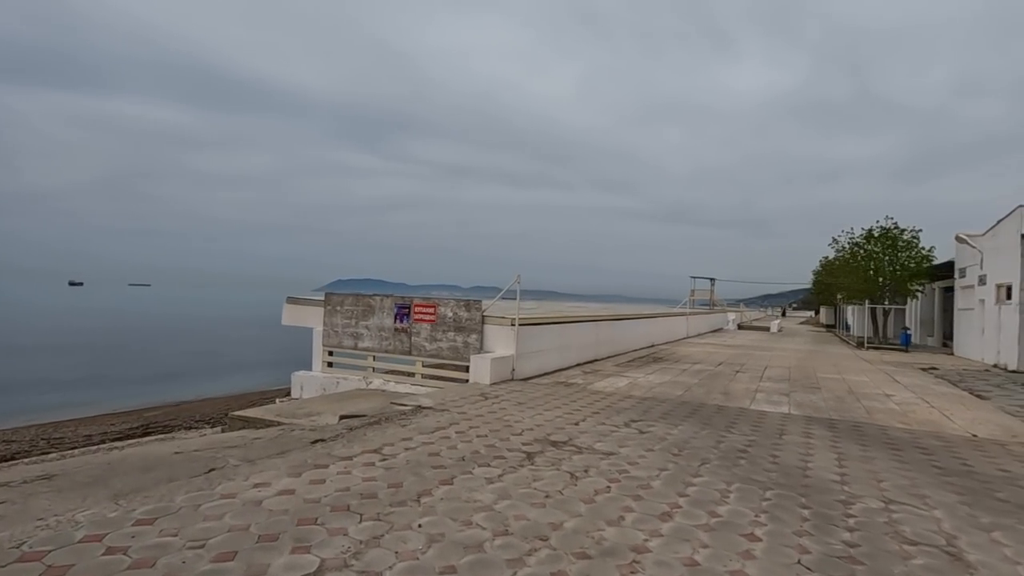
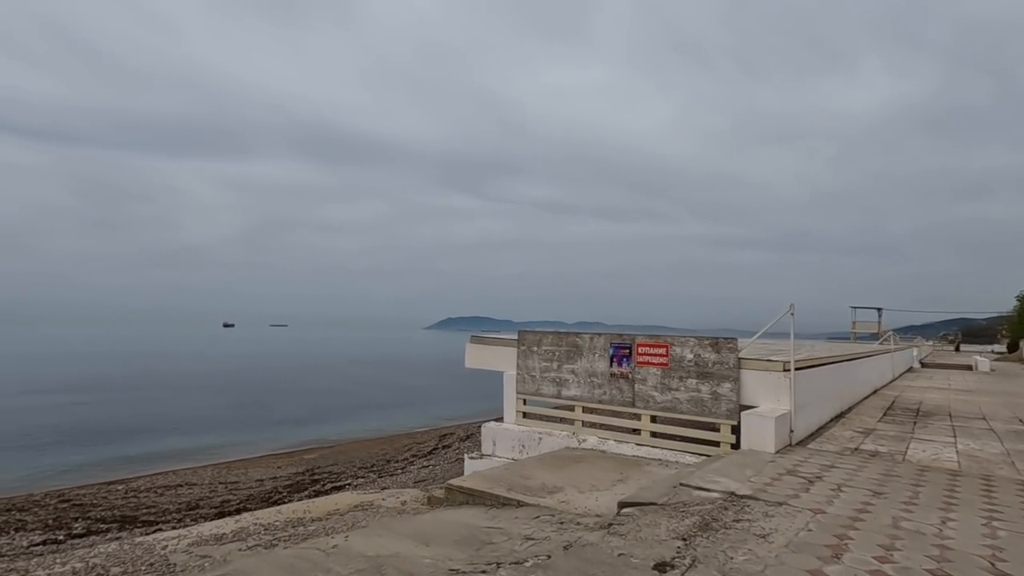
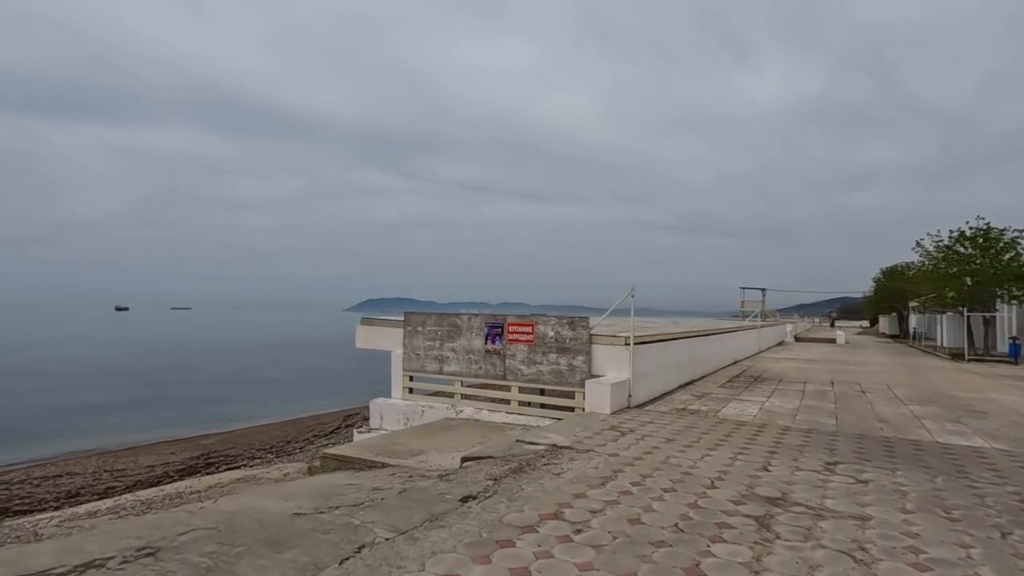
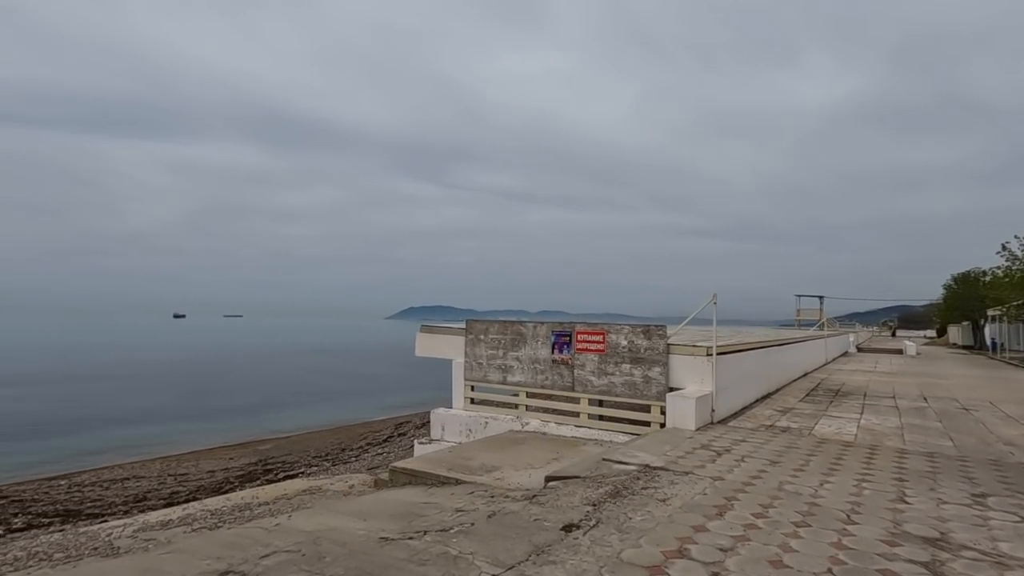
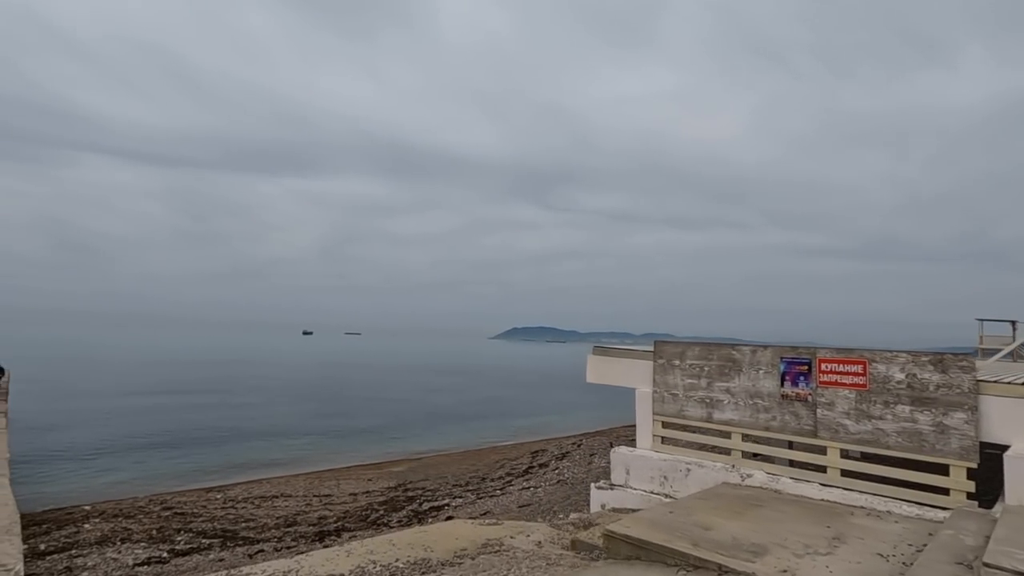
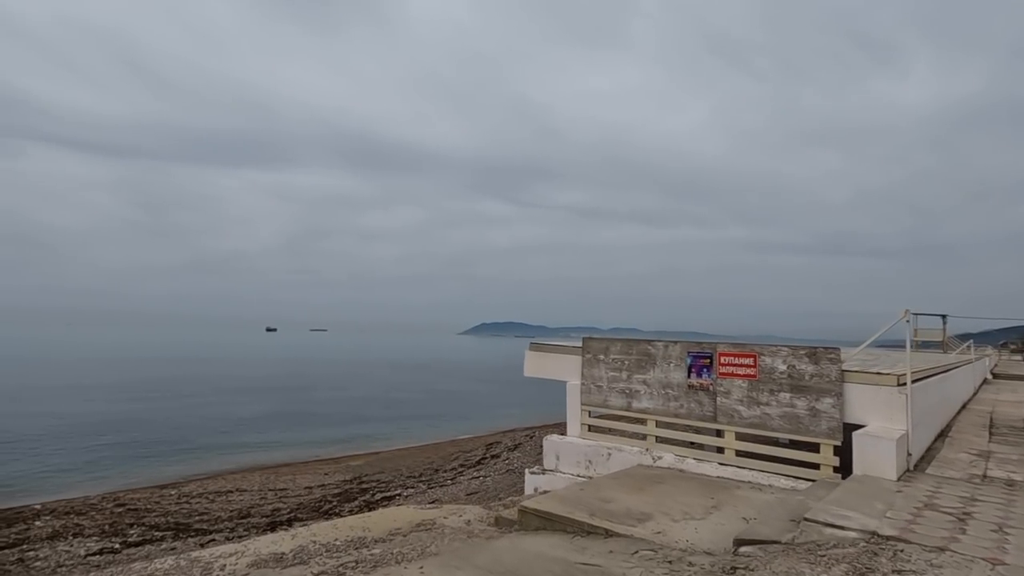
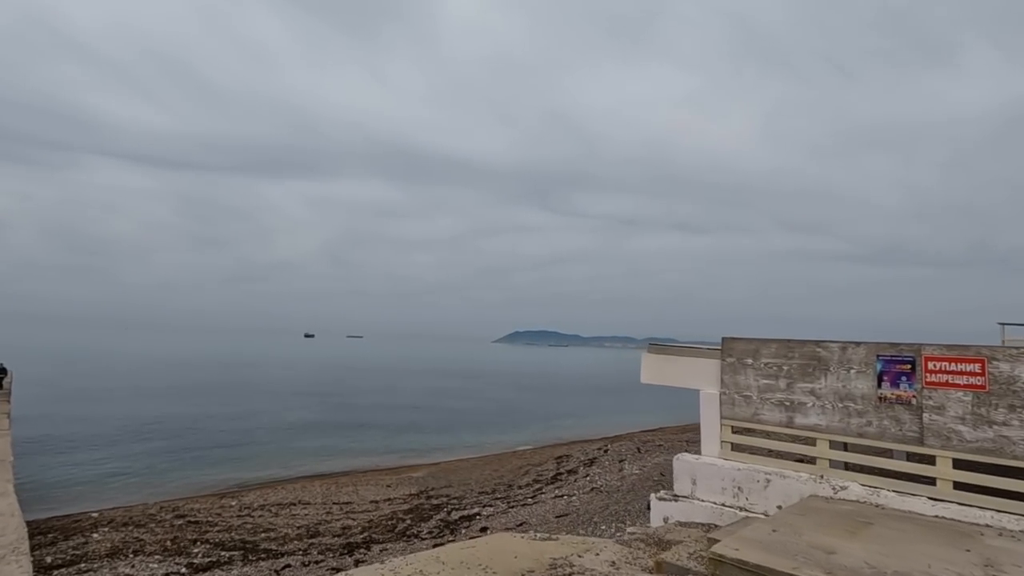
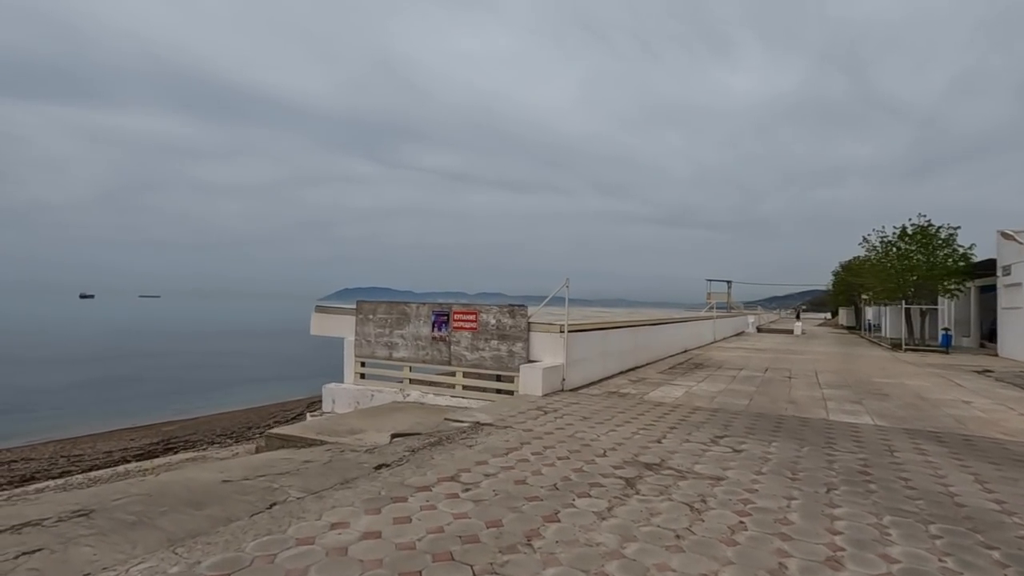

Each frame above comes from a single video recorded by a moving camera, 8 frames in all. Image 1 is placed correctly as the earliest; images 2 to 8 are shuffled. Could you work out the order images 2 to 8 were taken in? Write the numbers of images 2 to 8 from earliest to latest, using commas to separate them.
8, 3, 4, 2, 6, 5, 7
